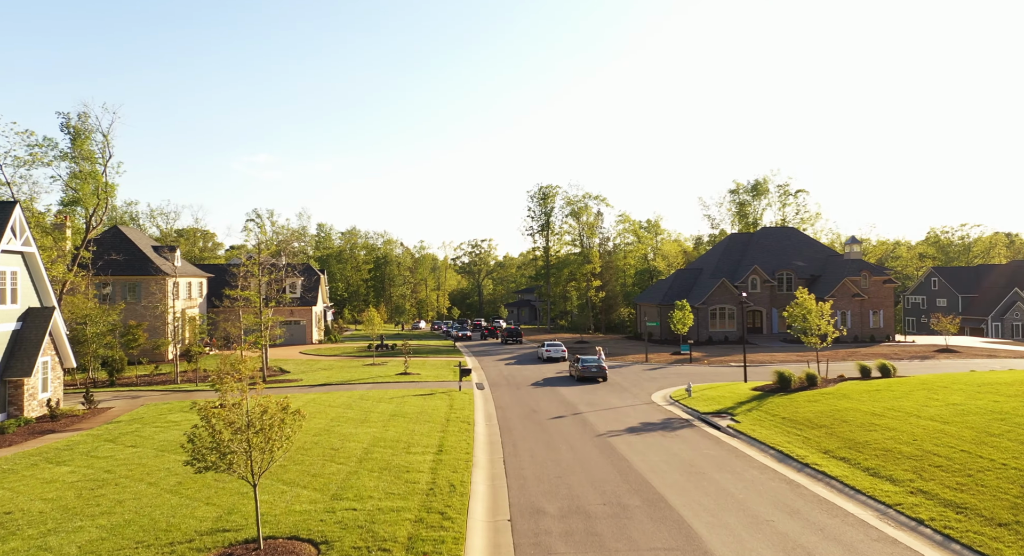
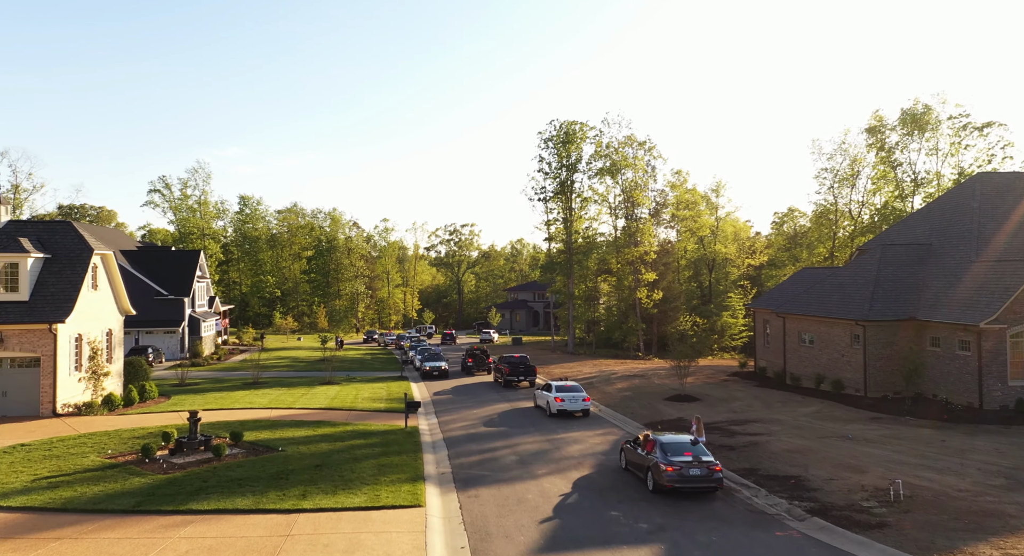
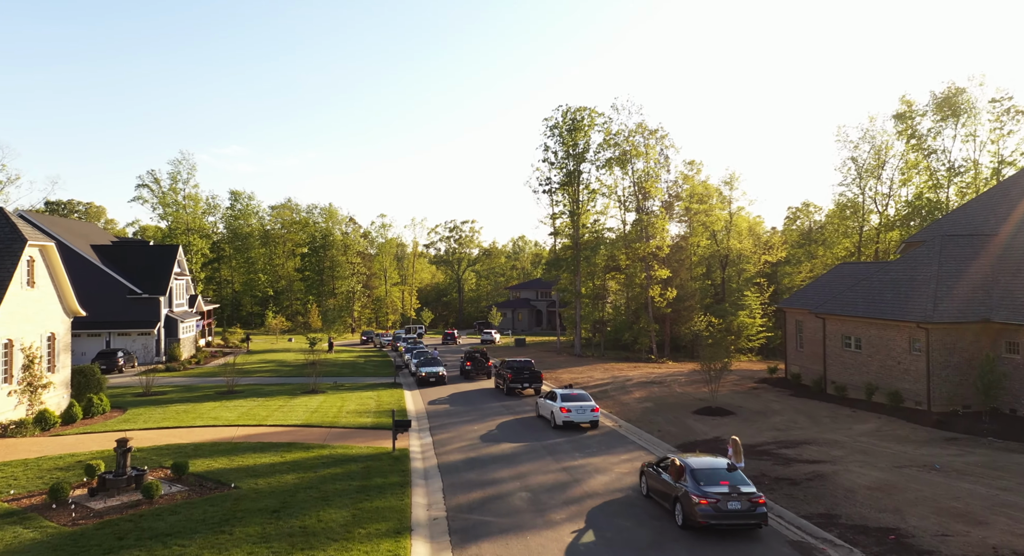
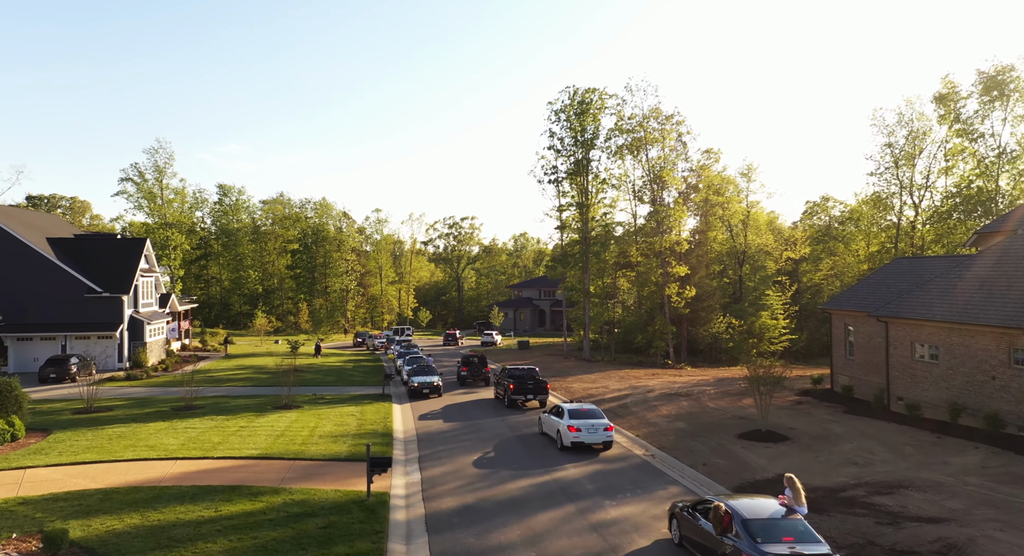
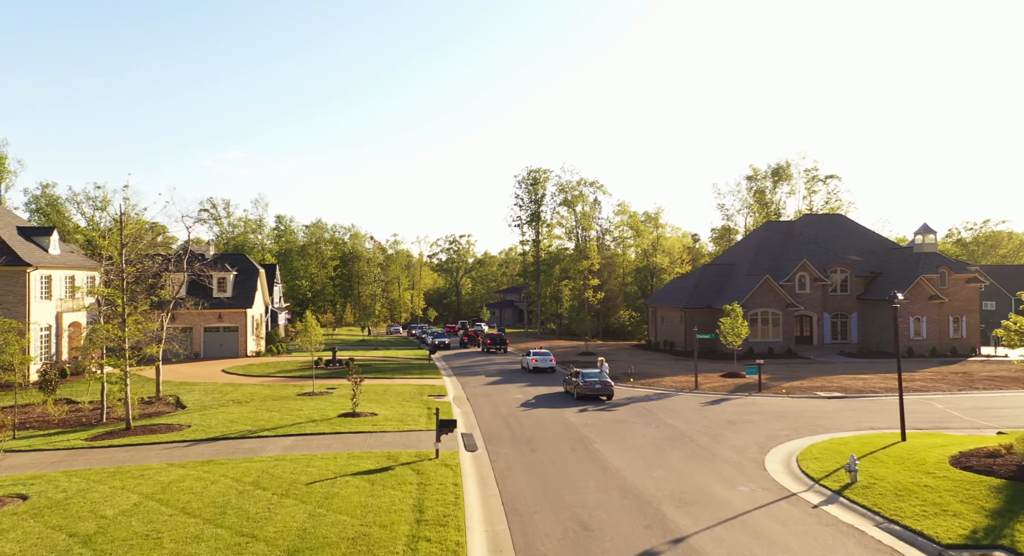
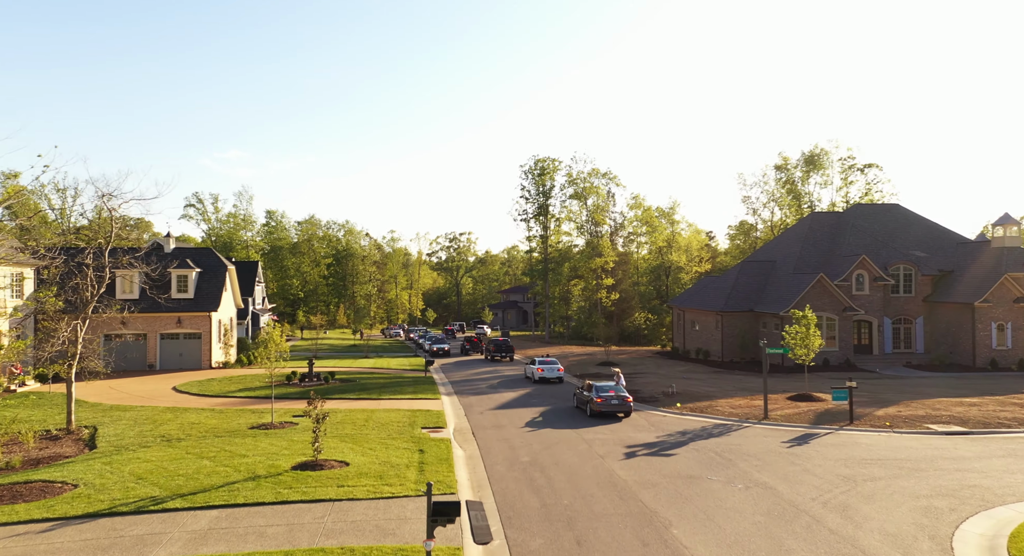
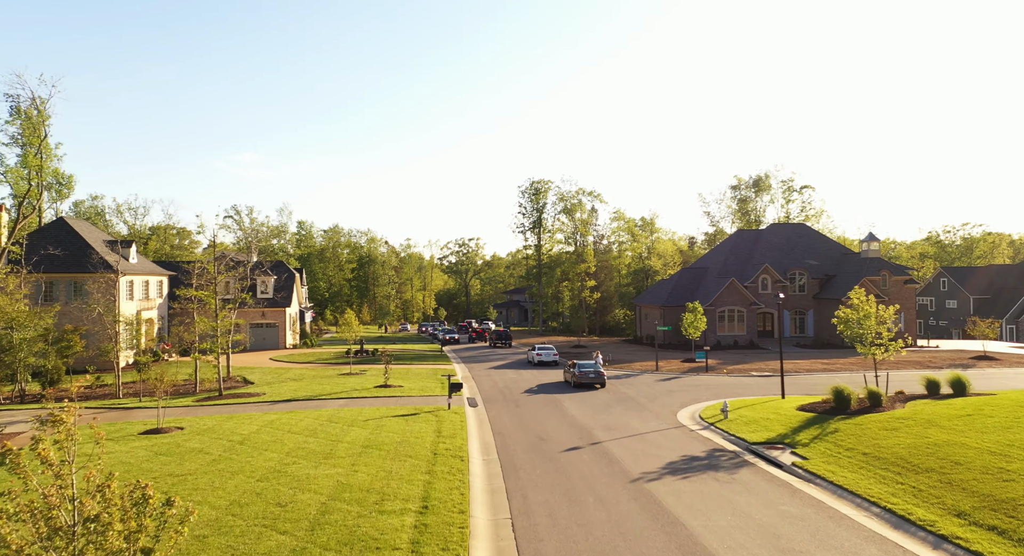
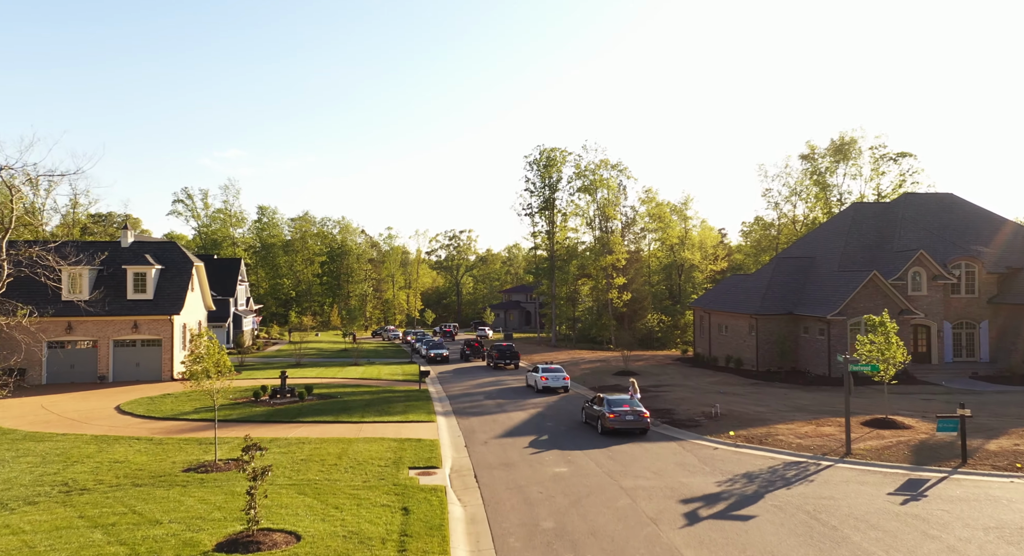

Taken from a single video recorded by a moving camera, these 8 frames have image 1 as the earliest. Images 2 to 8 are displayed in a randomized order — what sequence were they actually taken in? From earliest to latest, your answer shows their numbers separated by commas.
7, 5, 6, 8, 2, 3, 4
